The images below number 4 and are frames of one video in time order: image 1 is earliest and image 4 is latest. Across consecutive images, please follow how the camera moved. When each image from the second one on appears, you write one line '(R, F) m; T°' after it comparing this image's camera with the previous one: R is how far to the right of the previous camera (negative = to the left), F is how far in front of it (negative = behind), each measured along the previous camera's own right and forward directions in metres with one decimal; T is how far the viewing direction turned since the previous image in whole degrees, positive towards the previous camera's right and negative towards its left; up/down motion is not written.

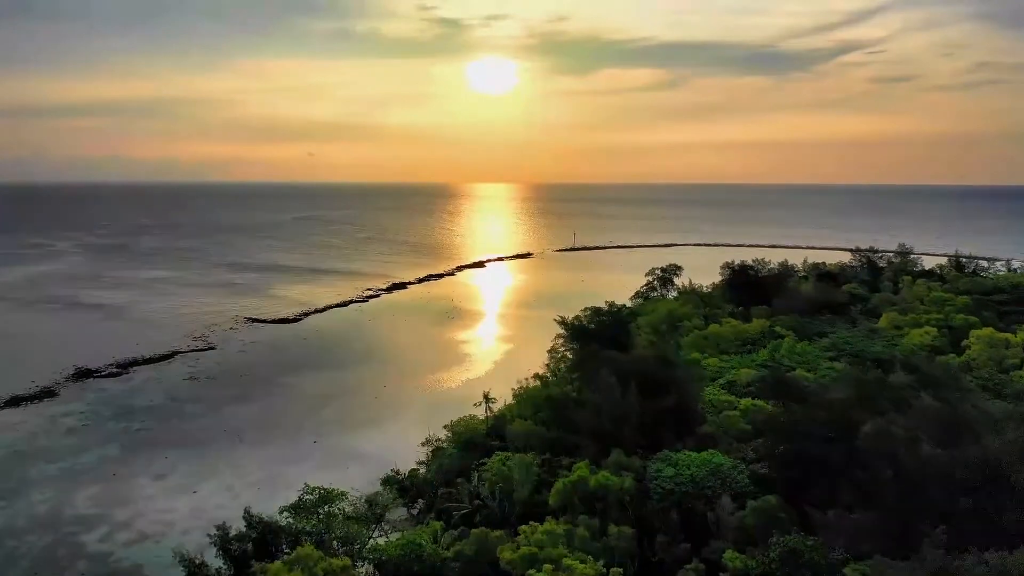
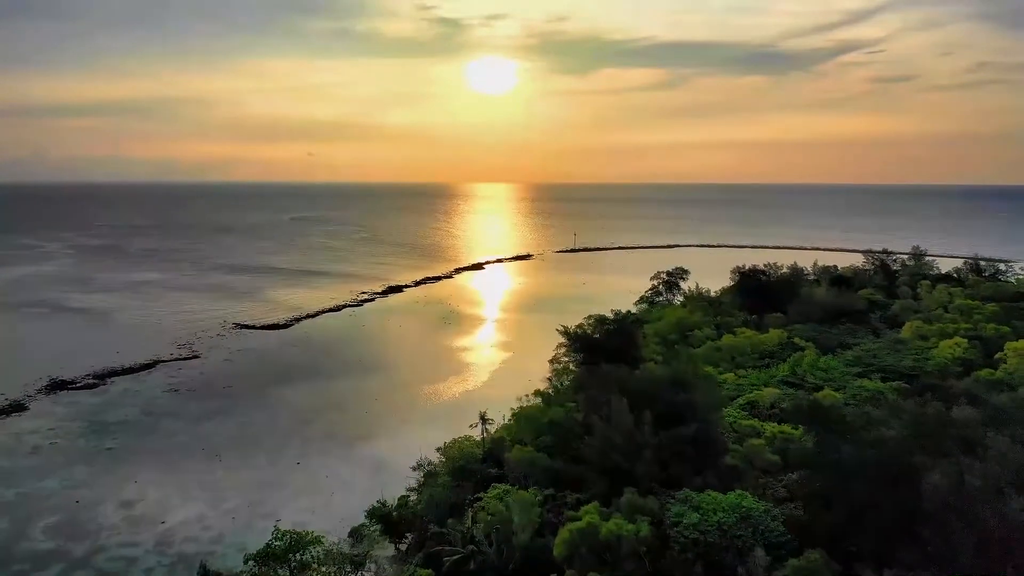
(0.0, +1.6) m; 0°
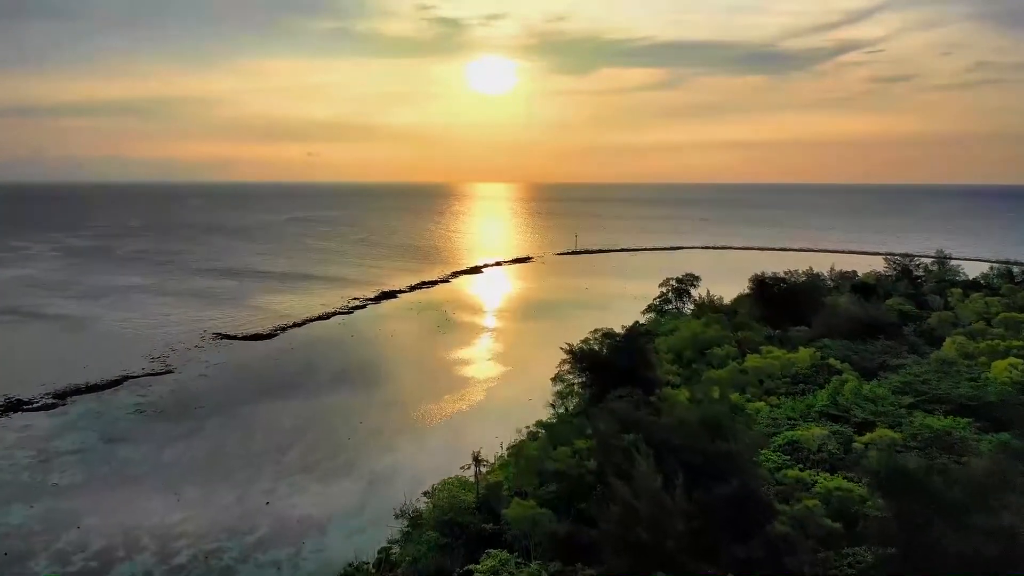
(0.0, +2.5) m; 0°
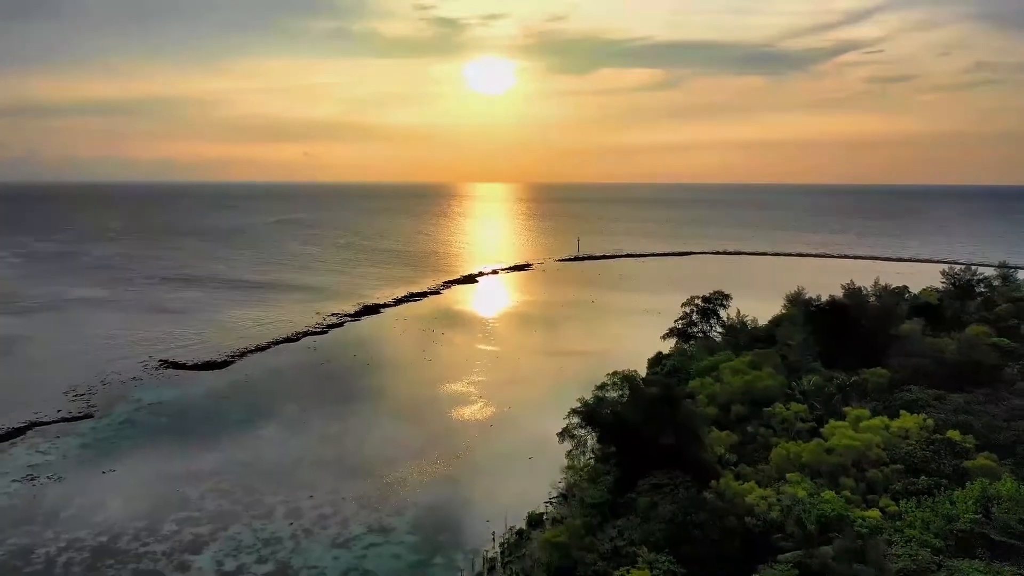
(+0.1, +5.5) m; 0°
